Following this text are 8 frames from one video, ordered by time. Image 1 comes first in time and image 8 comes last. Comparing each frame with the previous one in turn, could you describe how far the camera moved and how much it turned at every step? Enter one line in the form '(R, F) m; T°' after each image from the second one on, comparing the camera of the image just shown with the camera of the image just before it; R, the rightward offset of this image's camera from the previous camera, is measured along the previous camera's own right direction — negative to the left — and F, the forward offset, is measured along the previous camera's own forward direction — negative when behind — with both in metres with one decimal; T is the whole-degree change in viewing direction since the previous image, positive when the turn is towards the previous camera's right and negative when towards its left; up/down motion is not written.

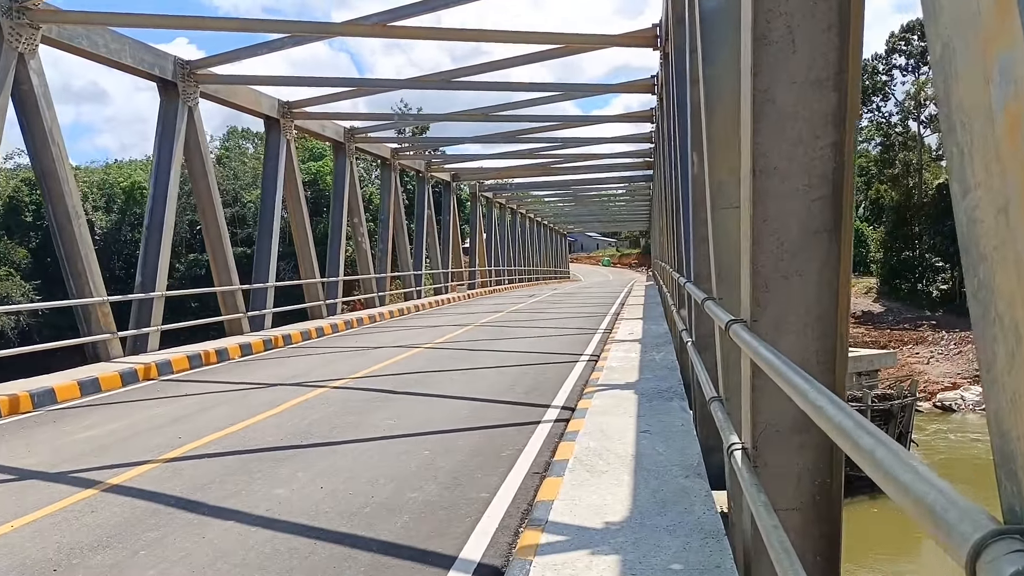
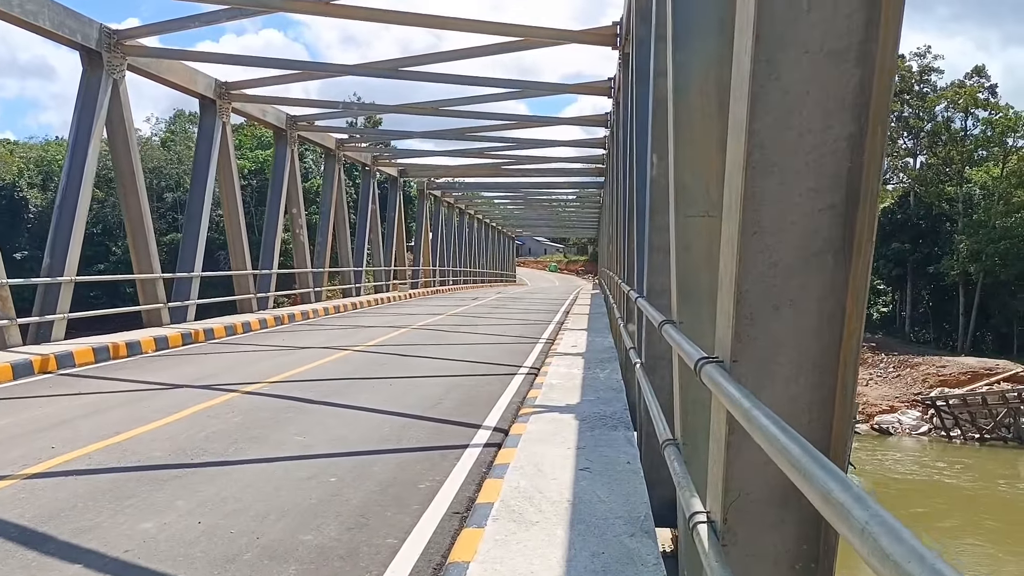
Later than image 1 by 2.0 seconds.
(+0.1, +0.7) m; +3°
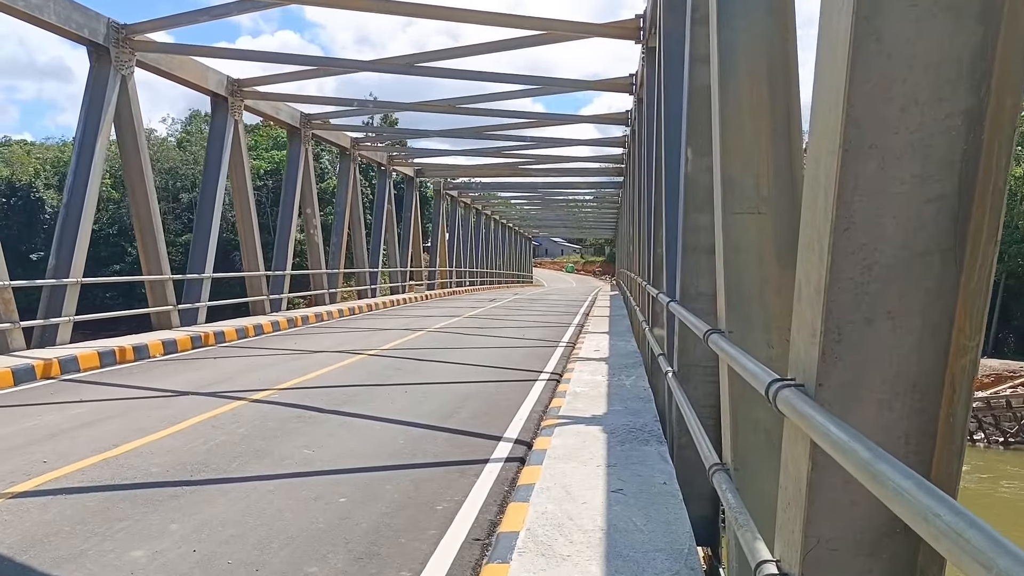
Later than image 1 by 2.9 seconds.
(0.0, +0.4) m; -1°
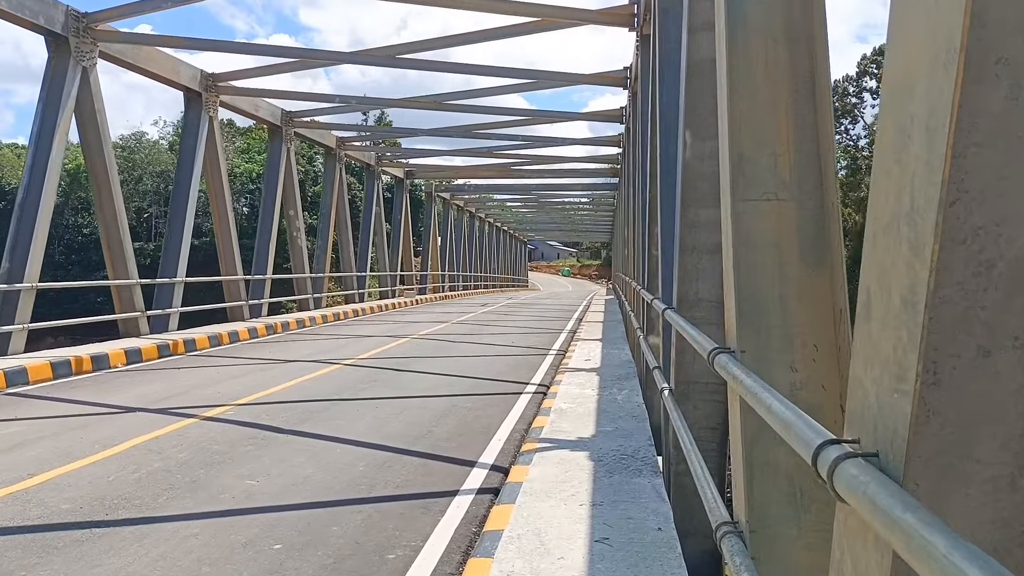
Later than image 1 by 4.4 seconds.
(+0.1, +0.7) m; 0°
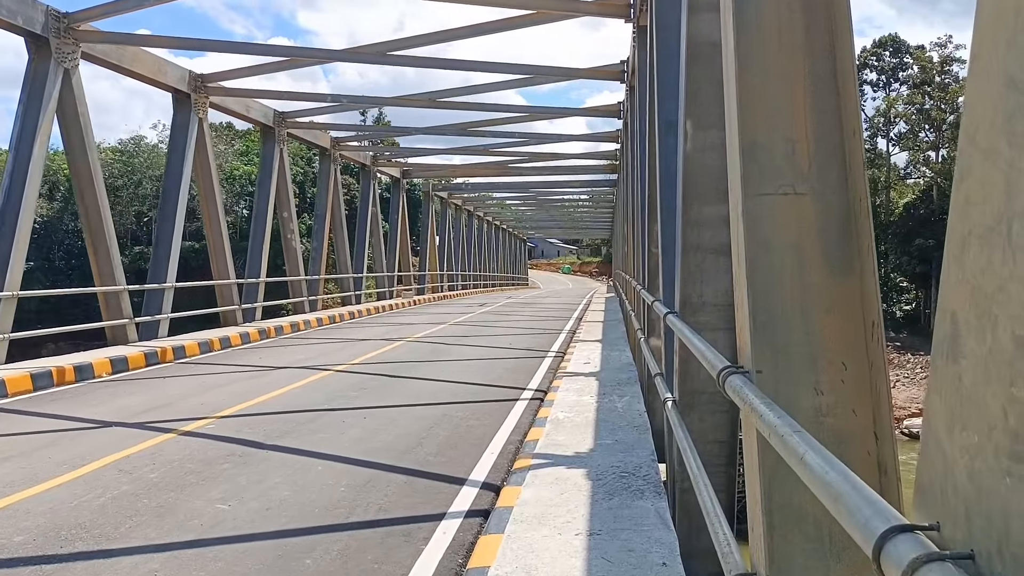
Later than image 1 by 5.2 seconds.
(+0.1, +0.4) m; 0°
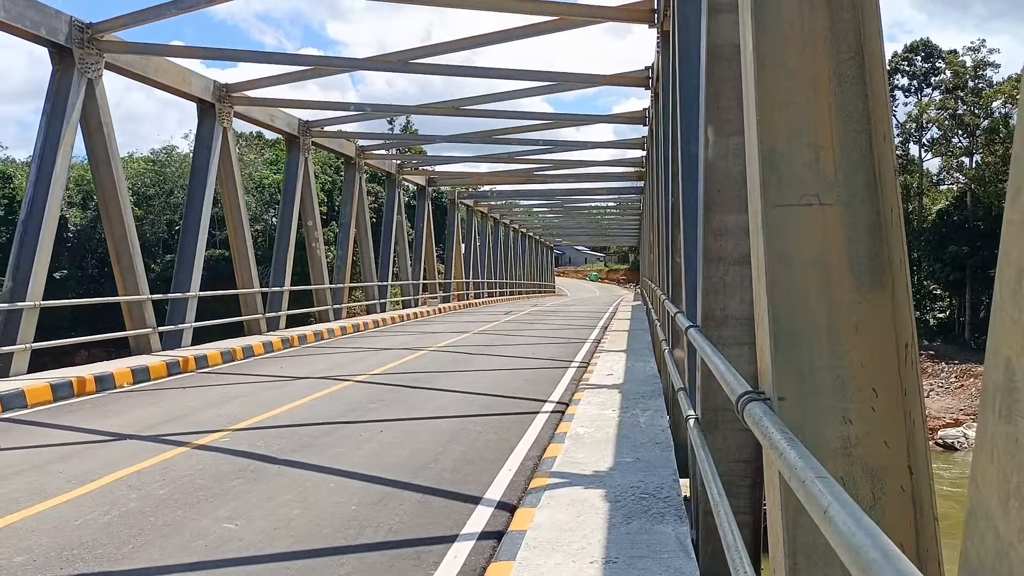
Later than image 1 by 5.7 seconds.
(+0.1, +0.2) m; -2°
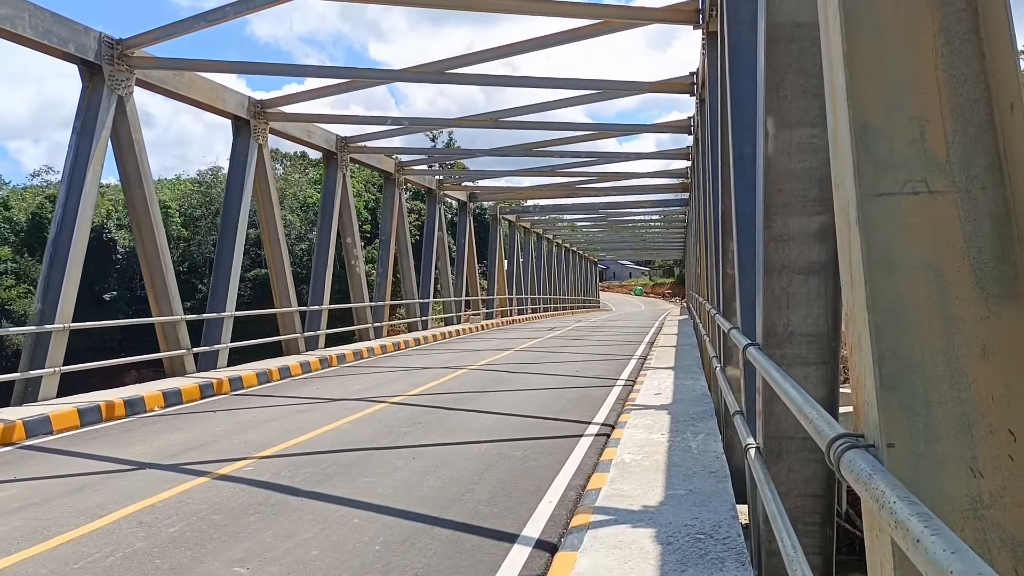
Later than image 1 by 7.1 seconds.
(0.0, +0.5) m; -3°
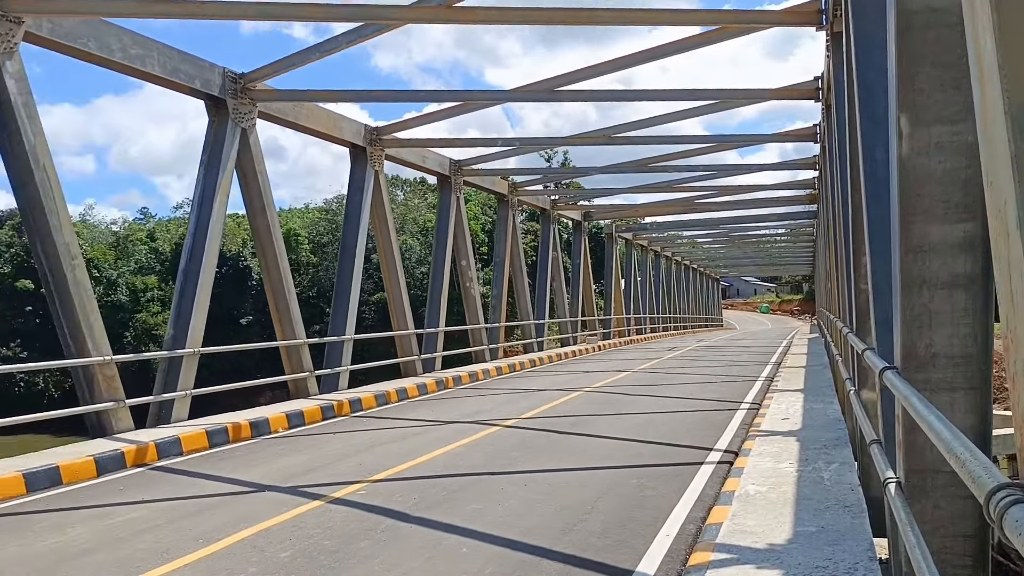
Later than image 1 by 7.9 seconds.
(0.0, +0.2) m; -8°
